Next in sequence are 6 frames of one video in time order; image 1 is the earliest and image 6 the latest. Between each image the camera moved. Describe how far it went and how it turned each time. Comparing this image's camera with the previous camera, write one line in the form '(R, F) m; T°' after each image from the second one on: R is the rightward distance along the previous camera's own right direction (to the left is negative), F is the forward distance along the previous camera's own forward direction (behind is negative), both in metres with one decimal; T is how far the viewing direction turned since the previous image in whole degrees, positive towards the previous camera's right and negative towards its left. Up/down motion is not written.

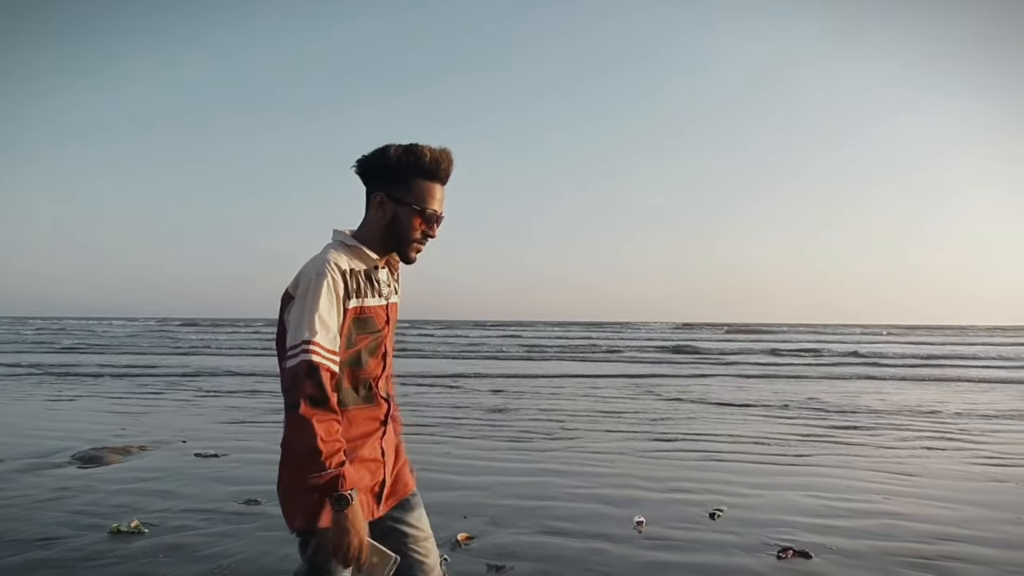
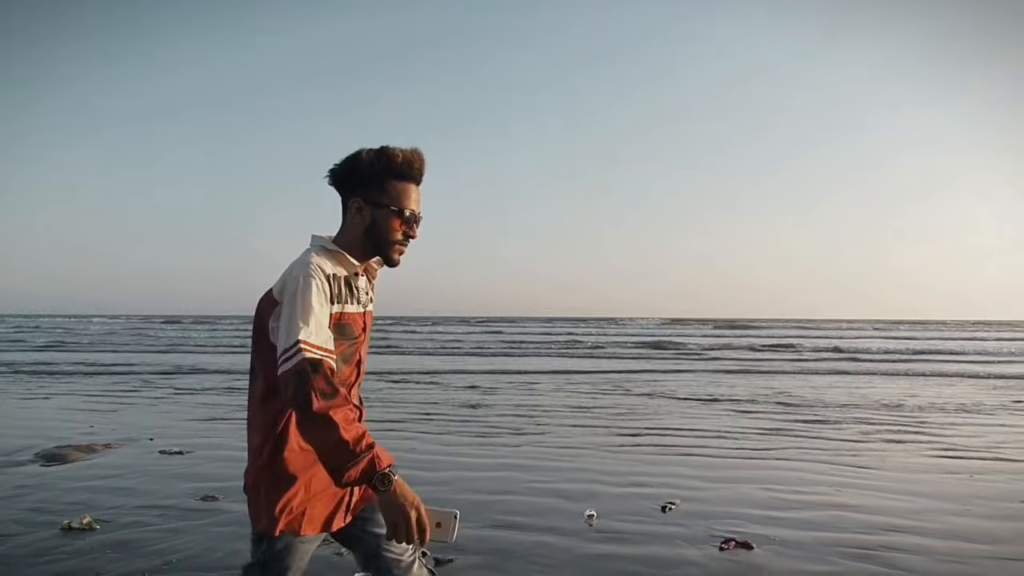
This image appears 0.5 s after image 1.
(+0.3, -0.1) m; +1°
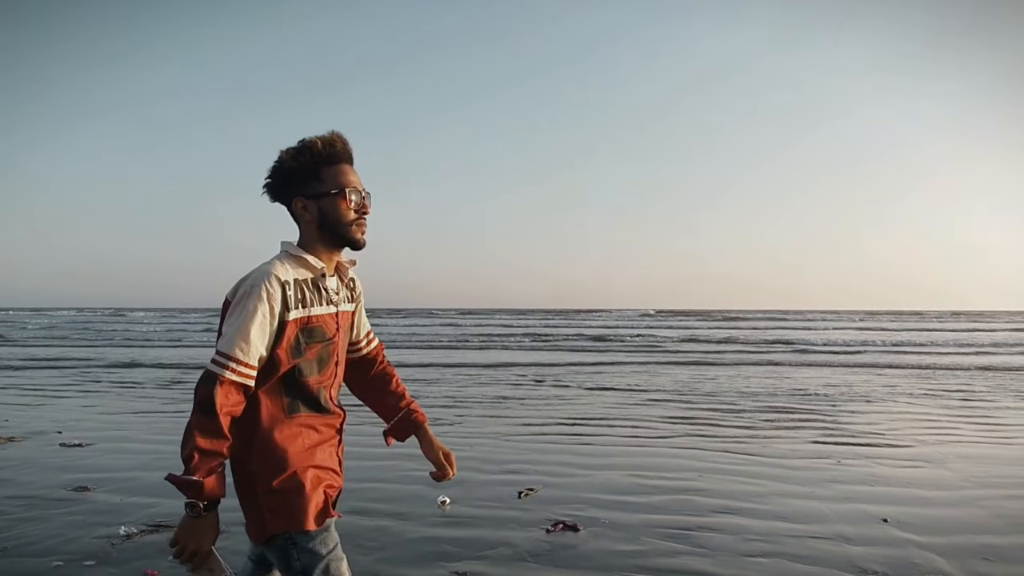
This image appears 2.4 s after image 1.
(+1.0, -0.2) m; +2°
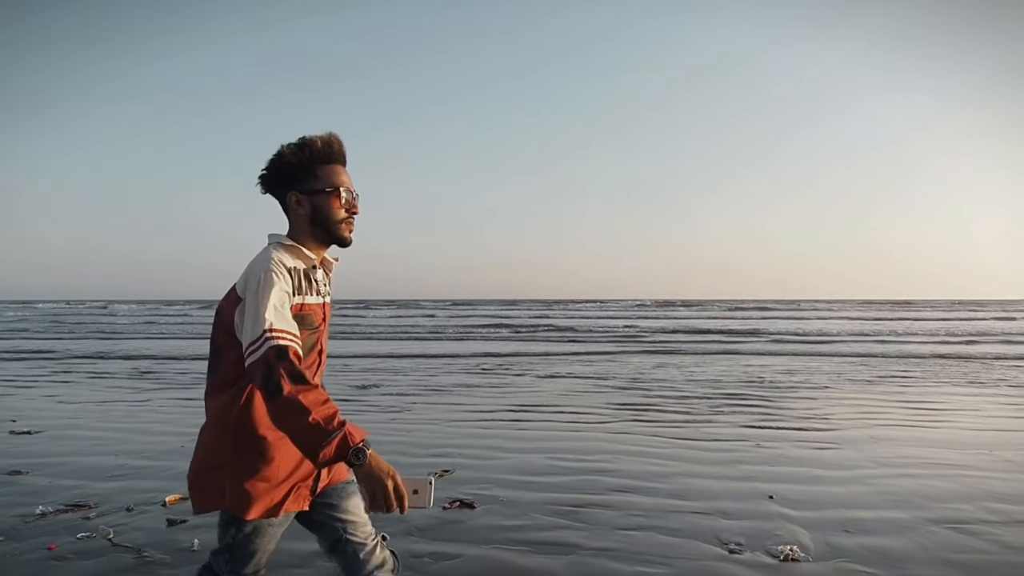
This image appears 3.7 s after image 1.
(+0.7, -0.3) m; 0°
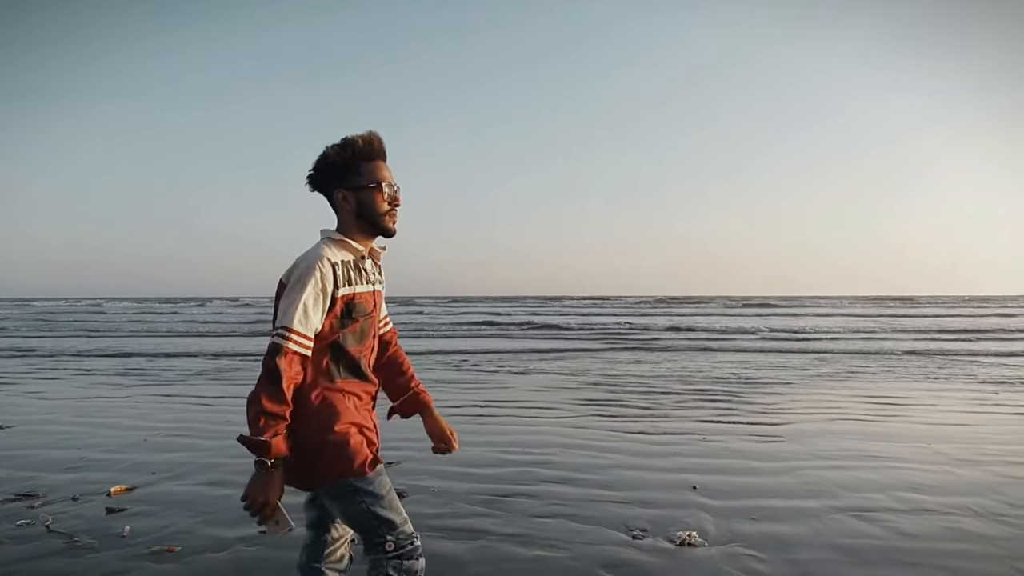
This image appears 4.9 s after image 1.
(+0.6, -0.2) m; 0°
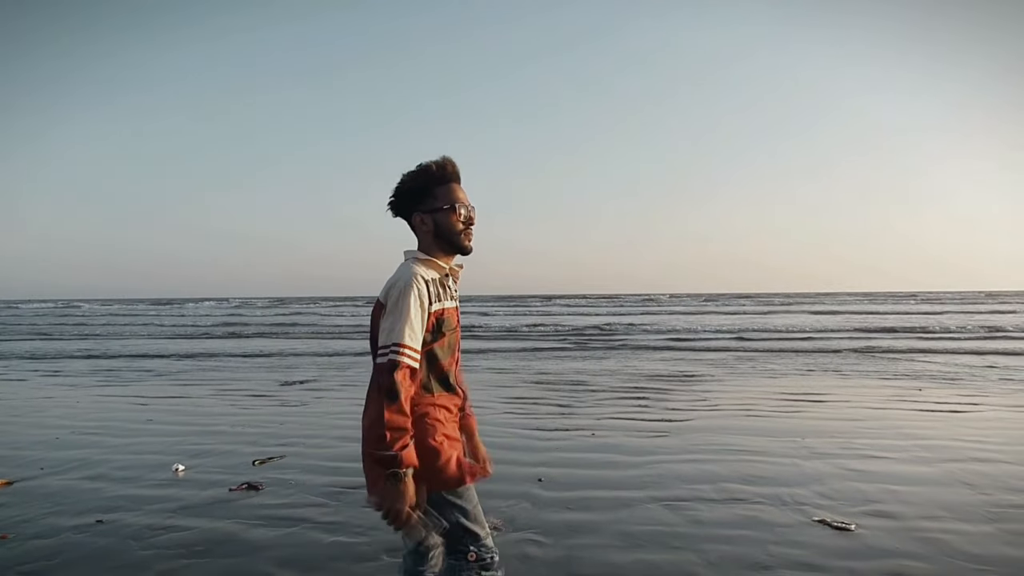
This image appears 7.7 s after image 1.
(+1.3, -0.3) m; -1°
